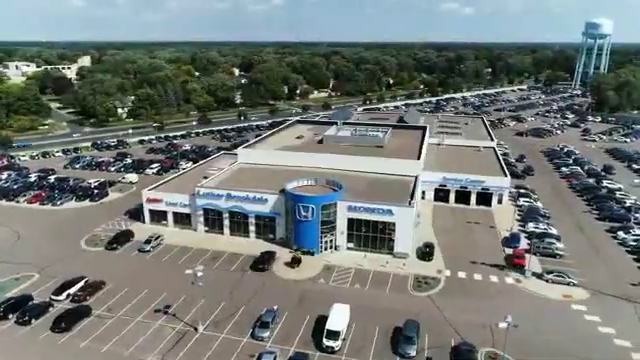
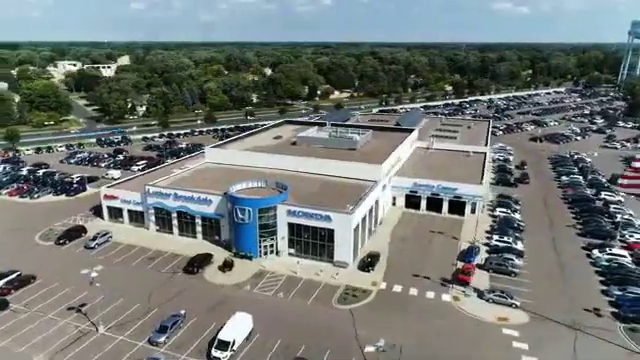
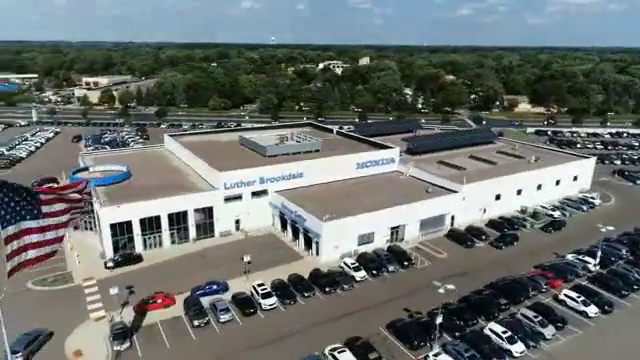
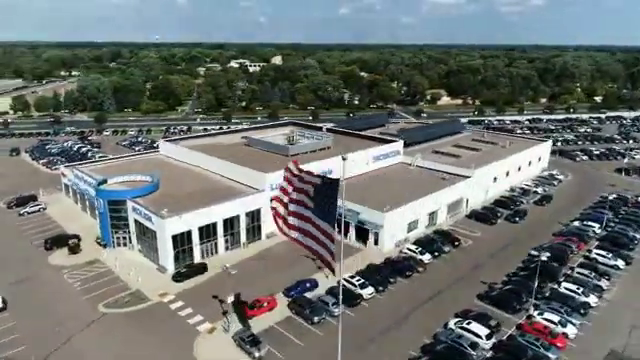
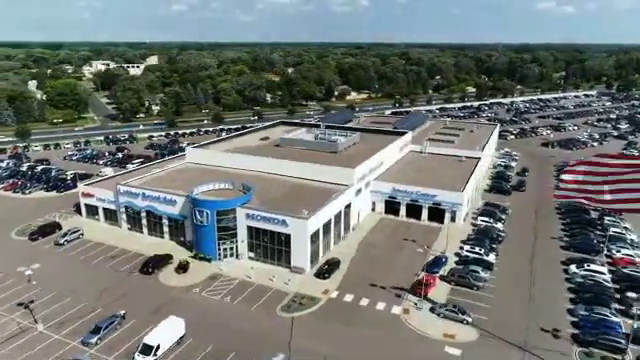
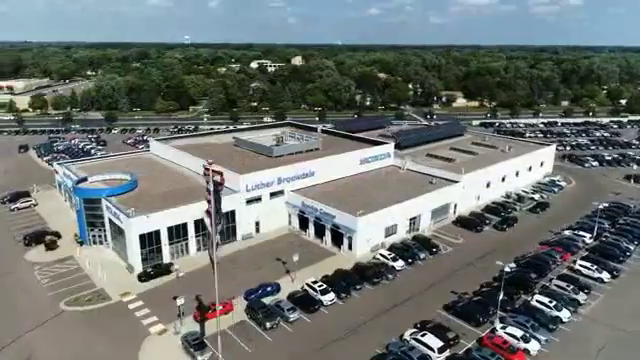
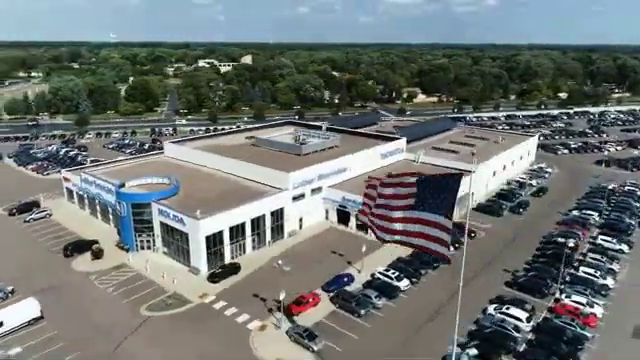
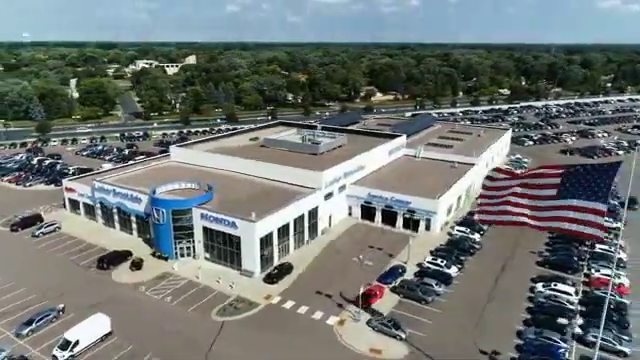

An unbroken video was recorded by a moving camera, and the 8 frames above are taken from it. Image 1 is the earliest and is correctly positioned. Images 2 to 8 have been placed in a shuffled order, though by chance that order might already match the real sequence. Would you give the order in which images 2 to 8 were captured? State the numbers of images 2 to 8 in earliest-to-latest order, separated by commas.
2, 5, 8, 7, 4, 6, 3
